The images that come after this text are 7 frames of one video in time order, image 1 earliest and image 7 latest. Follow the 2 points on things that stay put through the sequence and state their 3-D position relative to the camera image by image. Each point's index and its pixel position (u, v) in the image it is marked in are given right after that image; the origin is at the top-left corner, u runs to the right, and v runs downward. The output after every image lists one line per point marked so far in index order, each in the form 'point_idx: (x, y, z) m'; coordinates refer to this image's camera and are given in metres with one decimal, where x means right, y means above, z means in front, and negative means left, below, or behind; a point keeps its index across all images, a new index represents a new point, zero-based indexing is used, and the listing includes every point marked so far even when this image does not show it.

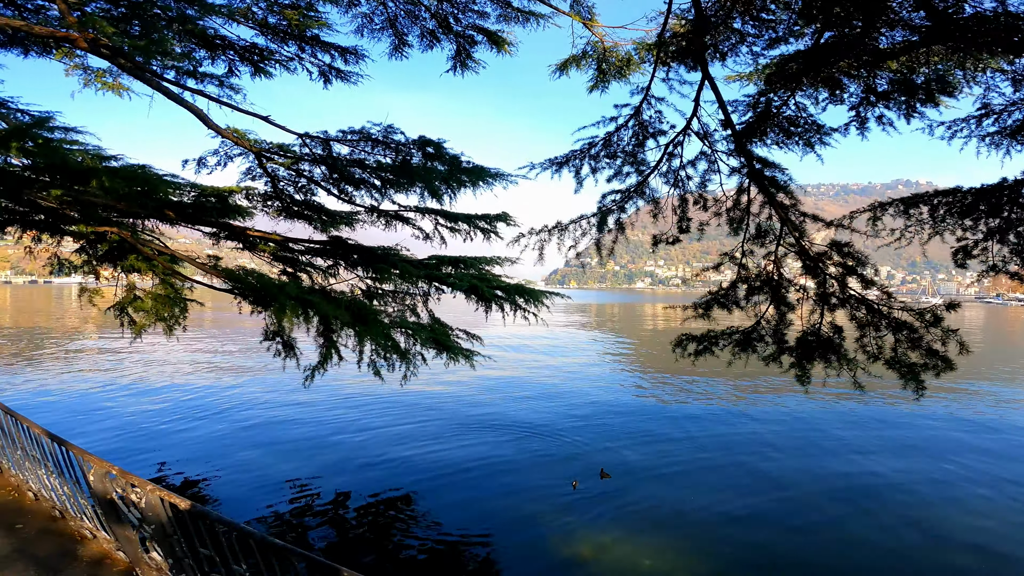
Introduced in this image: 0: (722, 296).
0: (+2.4, -0.1, +5.4) m
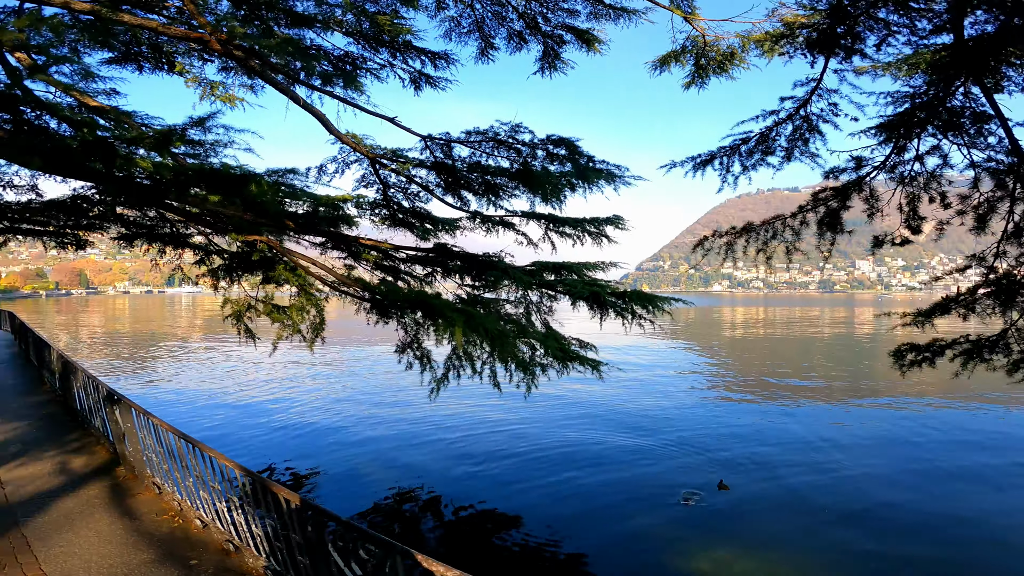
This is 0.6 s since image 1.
0: (+3.9, -0.1, +4.4) m
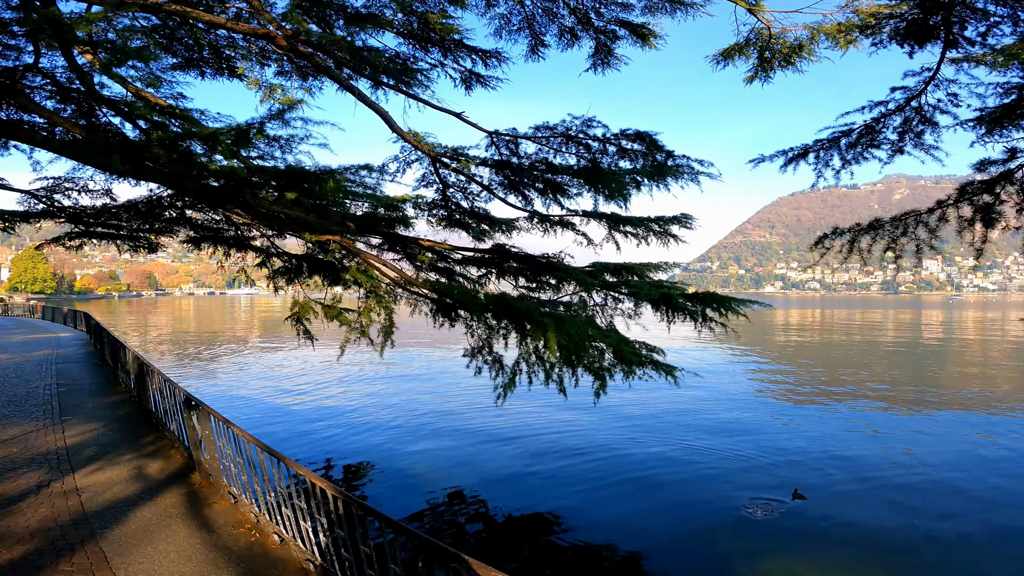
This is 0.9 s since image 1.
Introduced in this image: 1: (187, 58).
0: (+4.5, -0.2, +3.8) m
1: (-4.2, +3.0, +6.6) m
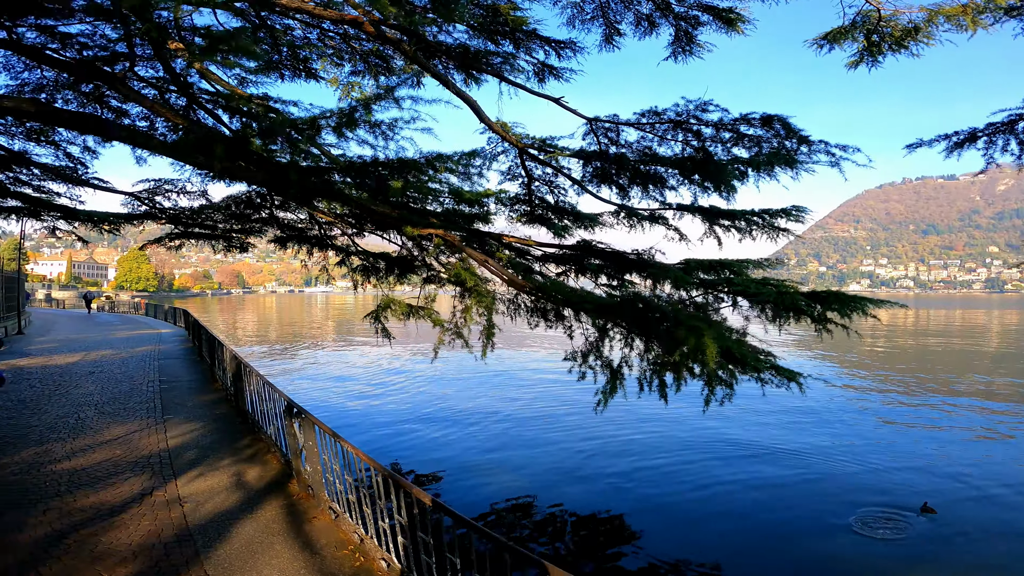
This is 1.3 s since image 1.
0: (+5.3, -0.2, +2.7) m
1: (-3.0, +3.0, +6.6) m
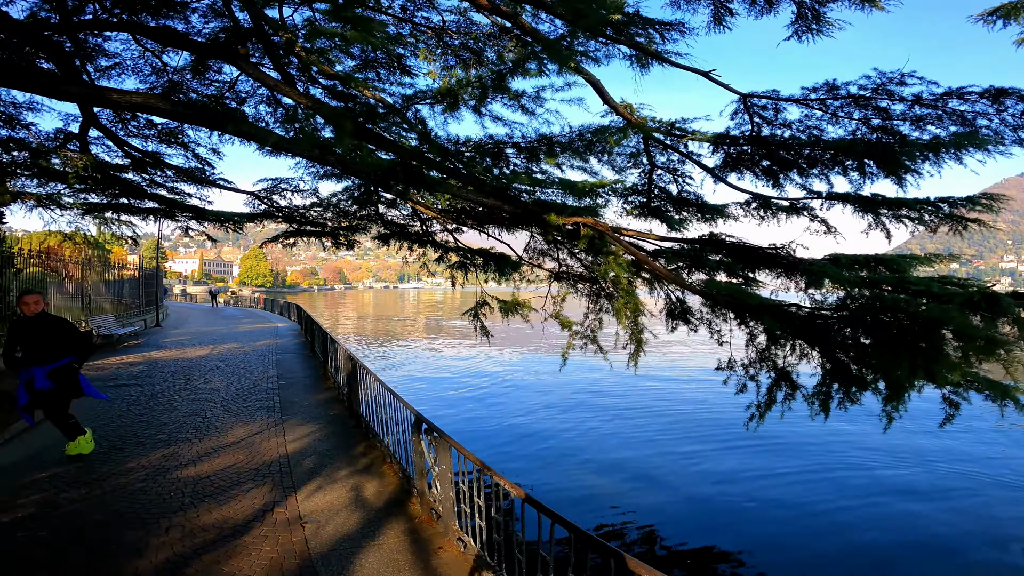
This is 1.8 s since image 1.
0: (+6.0, -0.2, +1.2) m
1: (-1.5, +3.1, +6.4) m
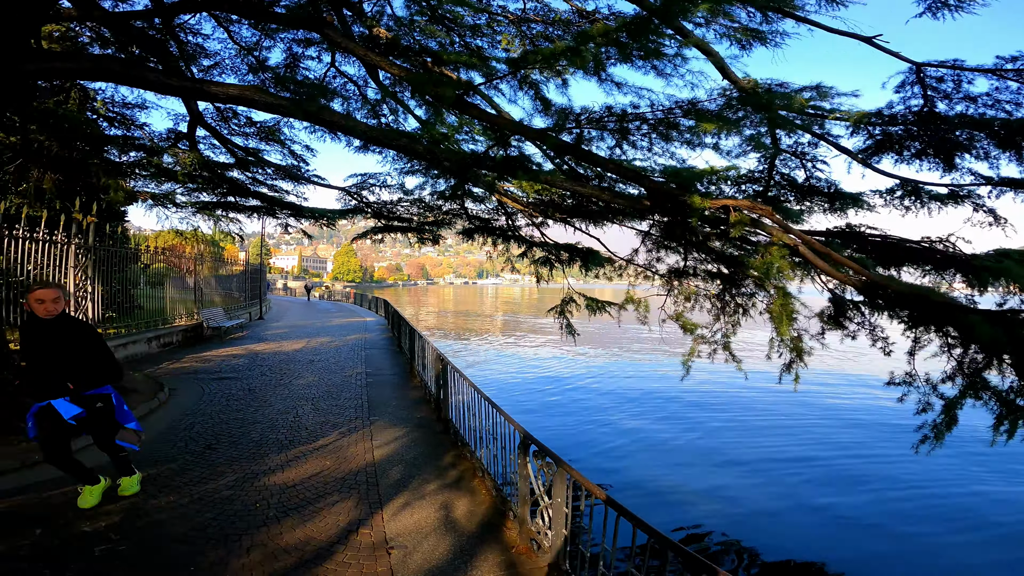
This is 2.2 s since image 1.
0: (+6.2, -0.3, -0.2) m
1: (-0.3, +3.1, +6.0) m
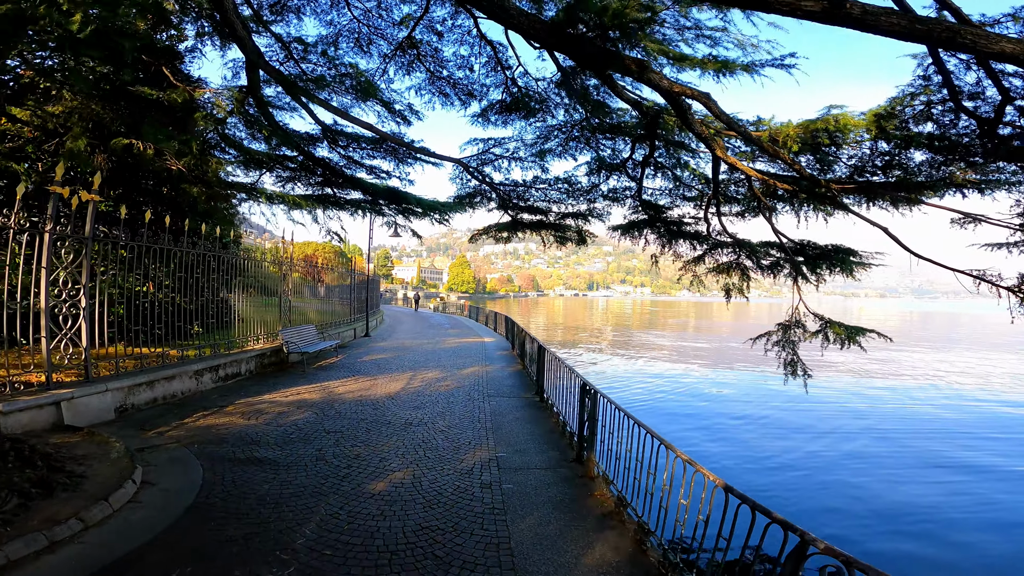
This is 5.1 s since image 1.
0: (+6.4, -0.3, -4.5) m
1: (+1.3, +3.0, +3.1) m
